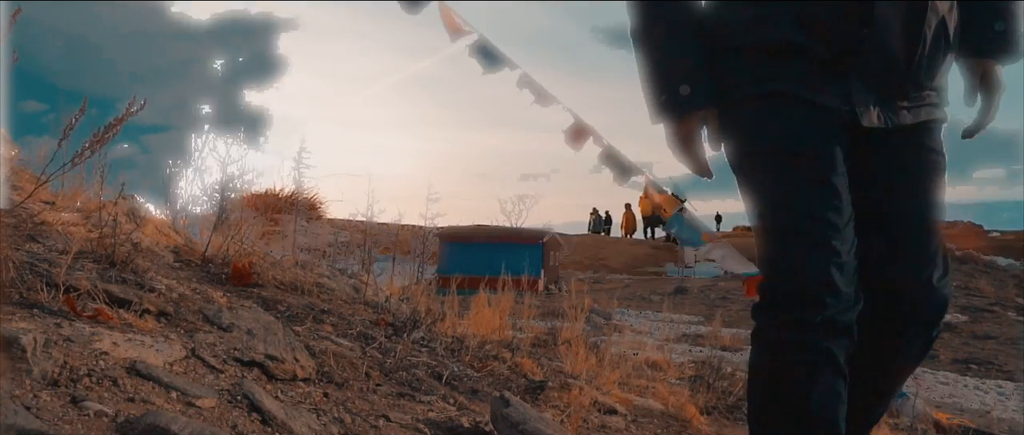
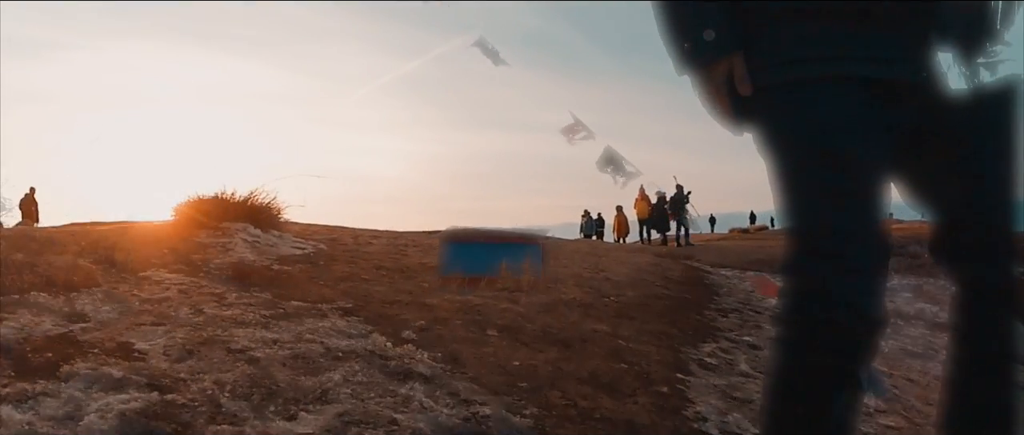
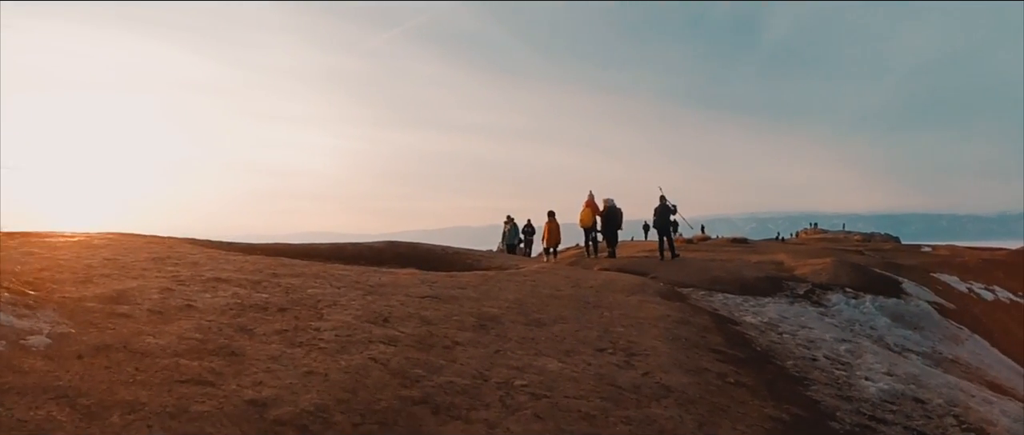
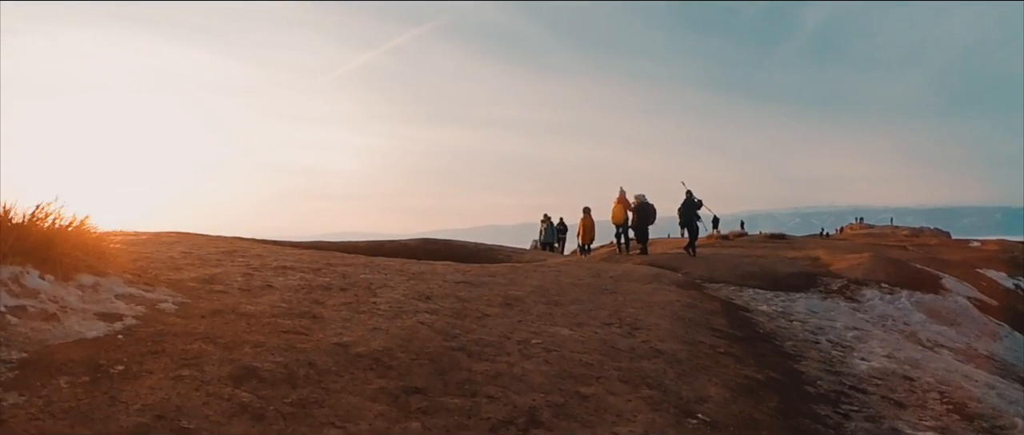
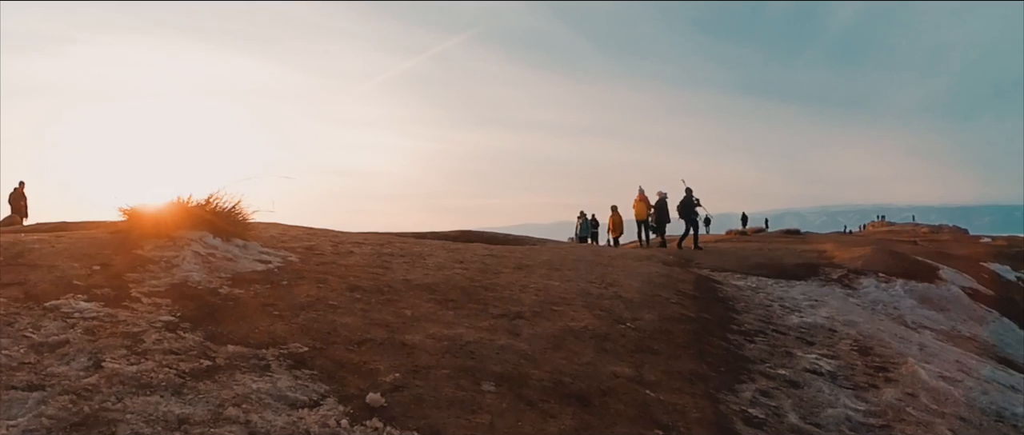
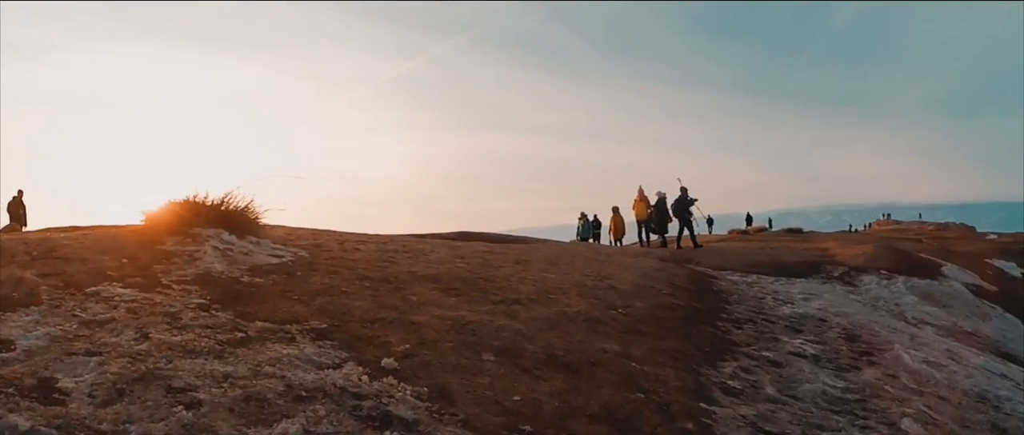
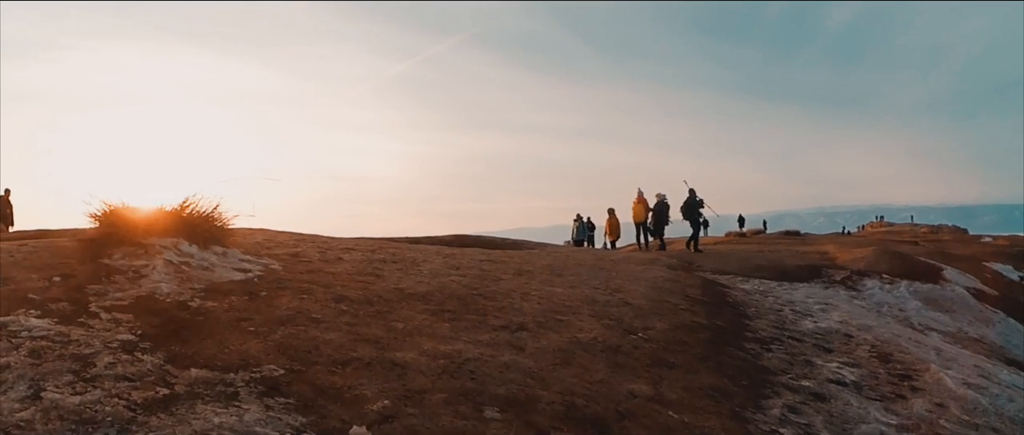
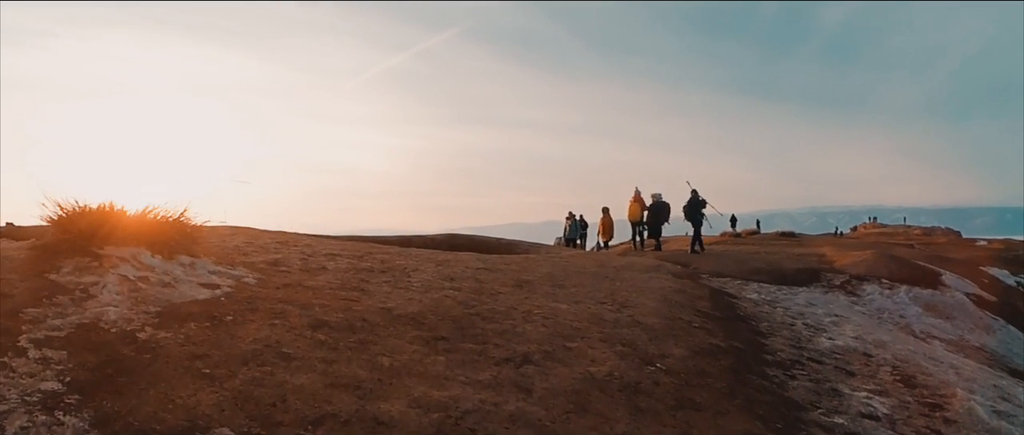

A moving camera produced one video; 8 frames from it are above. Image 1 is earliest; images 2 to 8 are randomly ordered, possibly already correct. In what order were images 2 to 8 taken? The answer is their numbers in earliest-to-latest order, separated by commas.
2, 6, 5, 7, 8, 4, 3
